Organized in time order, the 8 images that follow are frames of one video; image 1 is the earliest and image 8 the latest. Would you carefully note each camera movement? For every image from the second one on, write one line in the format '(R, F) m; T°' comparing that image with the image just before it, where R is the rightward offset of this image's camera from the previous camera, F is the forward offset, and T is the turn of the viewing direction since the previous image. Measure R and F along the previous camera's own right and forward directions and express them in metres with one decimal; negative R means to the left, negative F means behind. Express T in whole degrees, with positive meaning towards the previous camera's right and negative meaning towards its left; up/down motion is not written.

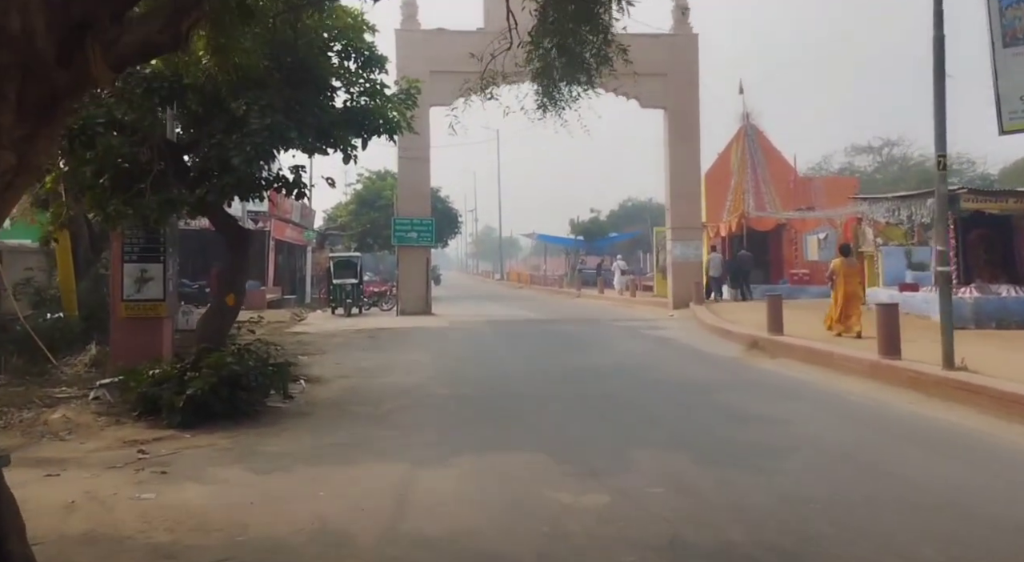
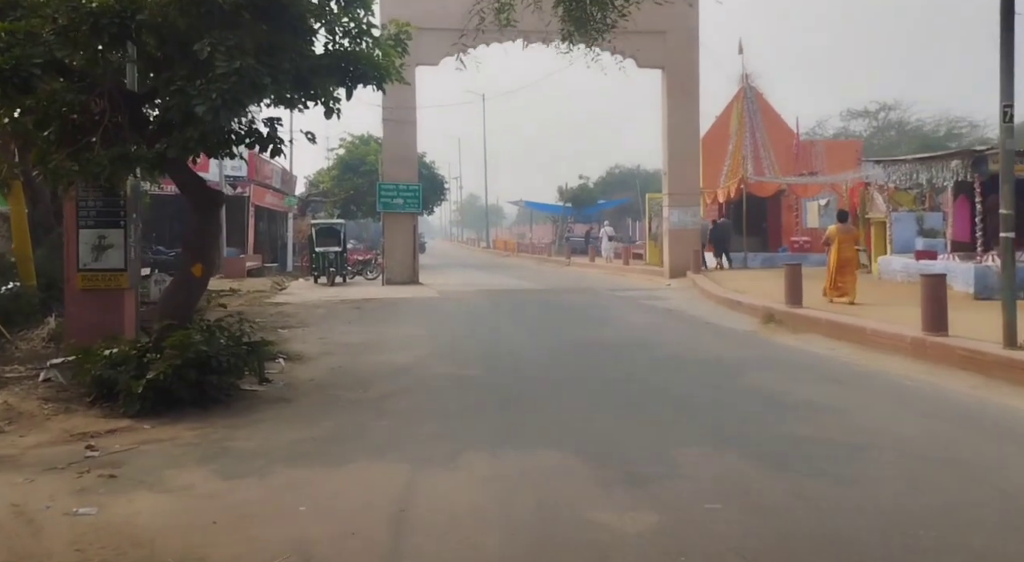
(-0.2, +1.2) m; +1°
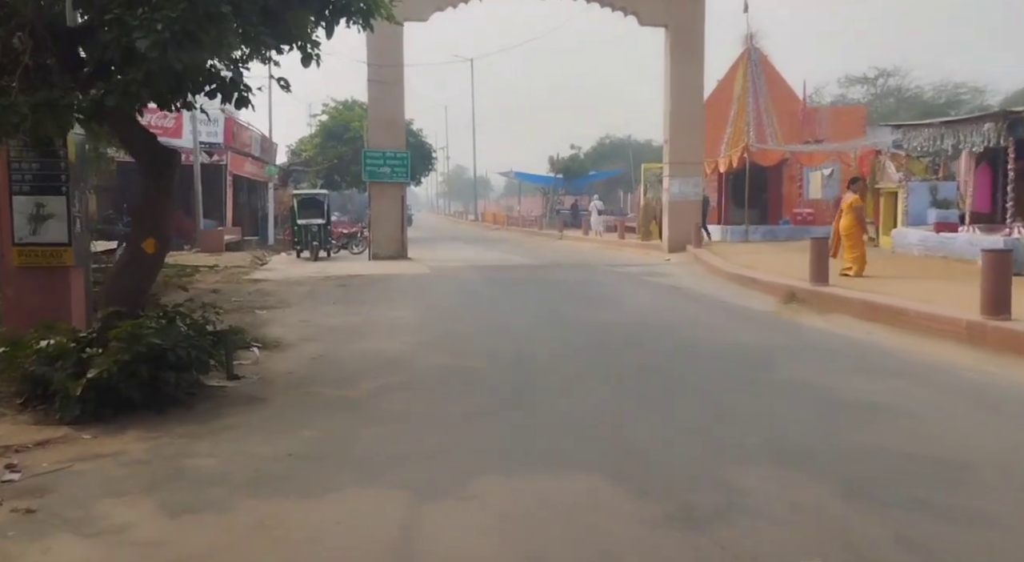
(-0.2, +1.3) m; +1°
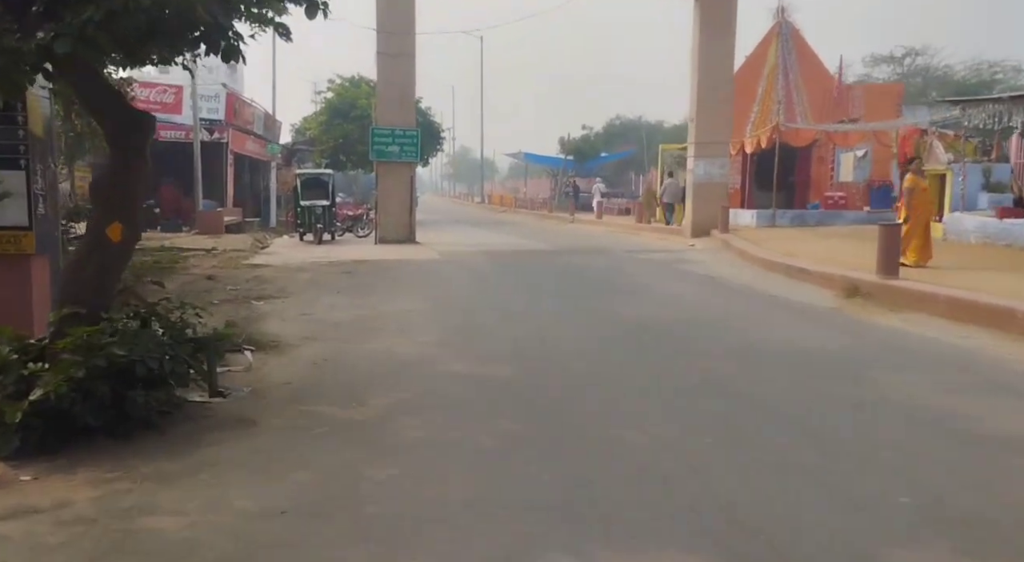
(-0.3, +1.4) m; 0°
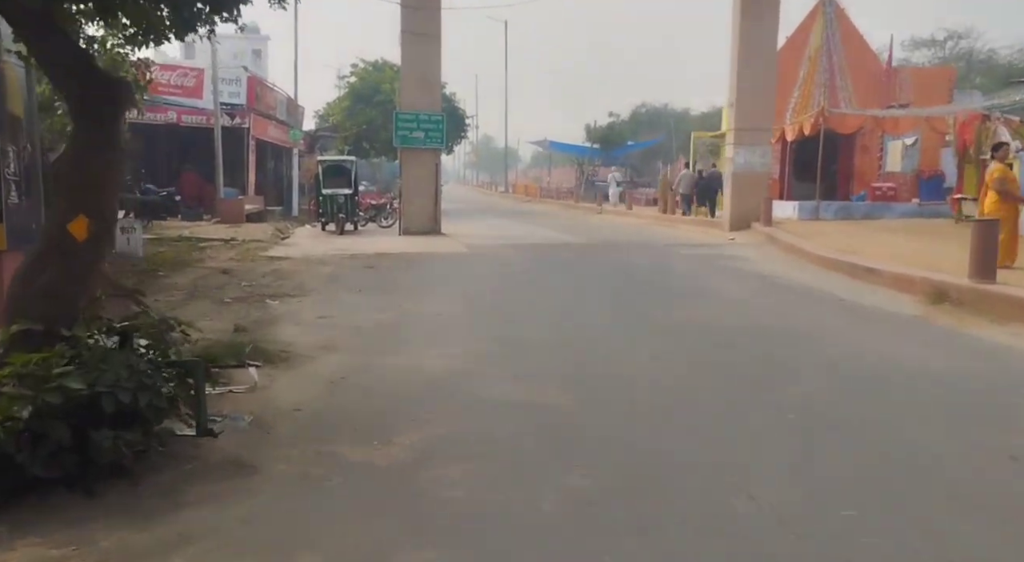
(-0.2, +1.2) m; -1°
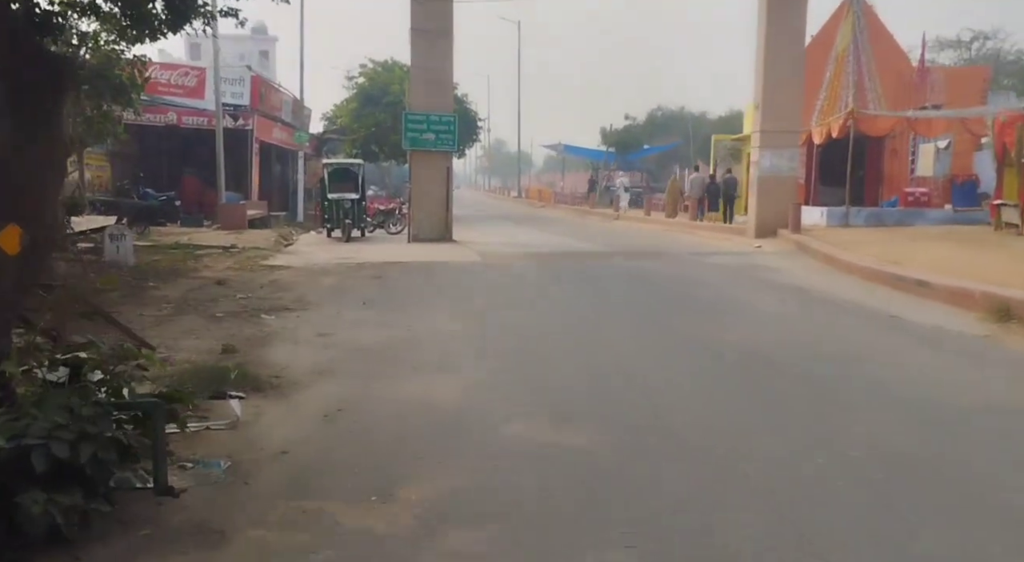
(-0.1, +1.1) m; -1°
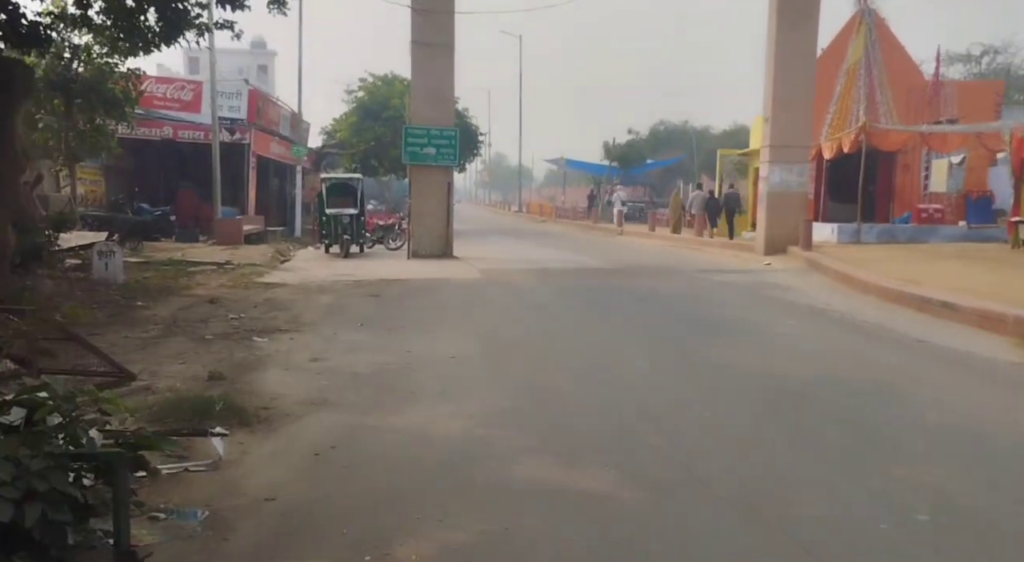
(-0.1, +0.6) m; 0°
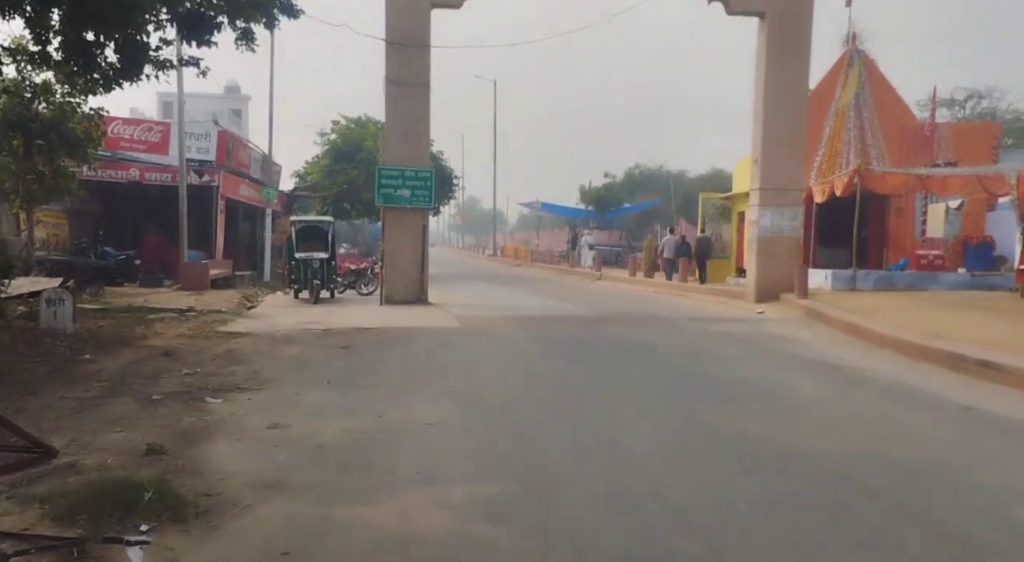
(-0.1, +1.2) m; +2°
